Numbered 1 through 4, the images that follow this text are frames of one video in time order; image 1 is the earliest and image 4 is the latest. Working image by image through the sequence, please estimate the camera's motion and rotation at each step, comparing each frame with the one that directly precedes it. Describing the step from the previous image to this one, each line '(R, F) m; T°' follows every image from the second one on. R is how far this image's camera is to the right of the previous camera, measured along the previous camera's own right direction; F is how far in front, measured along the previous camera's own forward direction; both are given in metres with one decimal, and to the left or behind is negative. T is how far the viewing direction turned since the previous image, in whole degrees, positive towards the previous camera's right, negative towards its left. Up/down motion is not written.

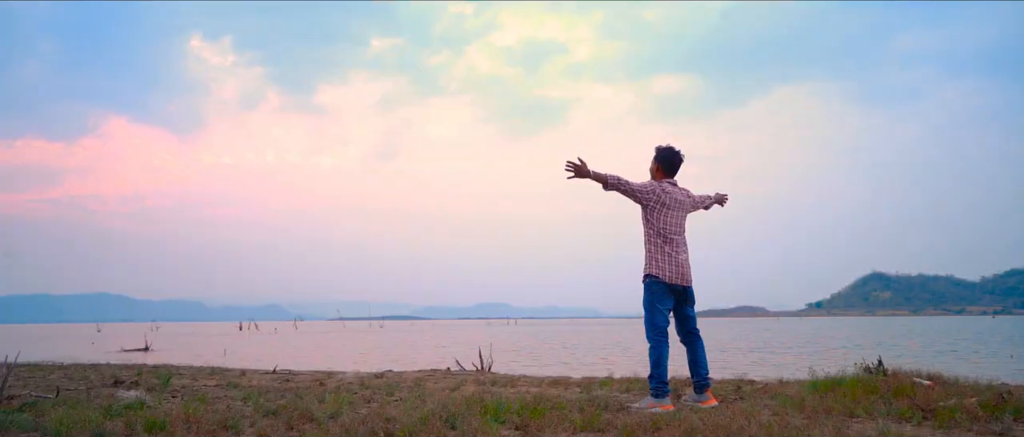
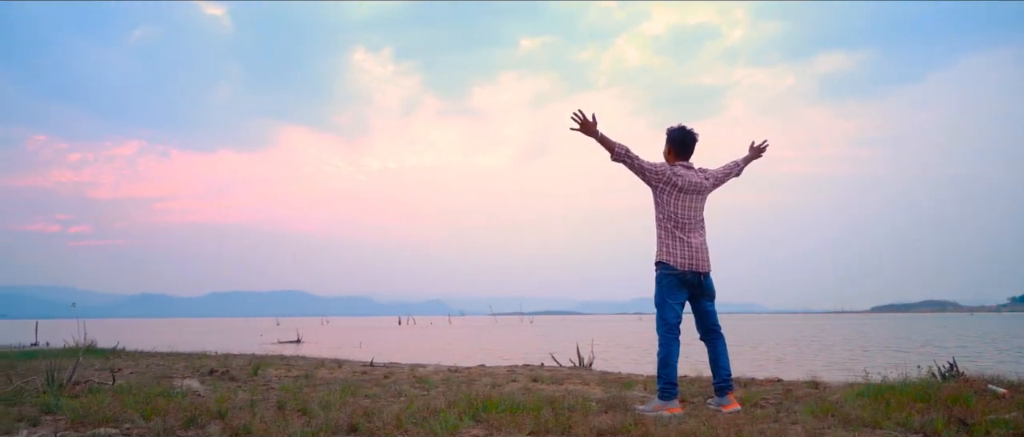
(+1.2, +0.4) m; -12°
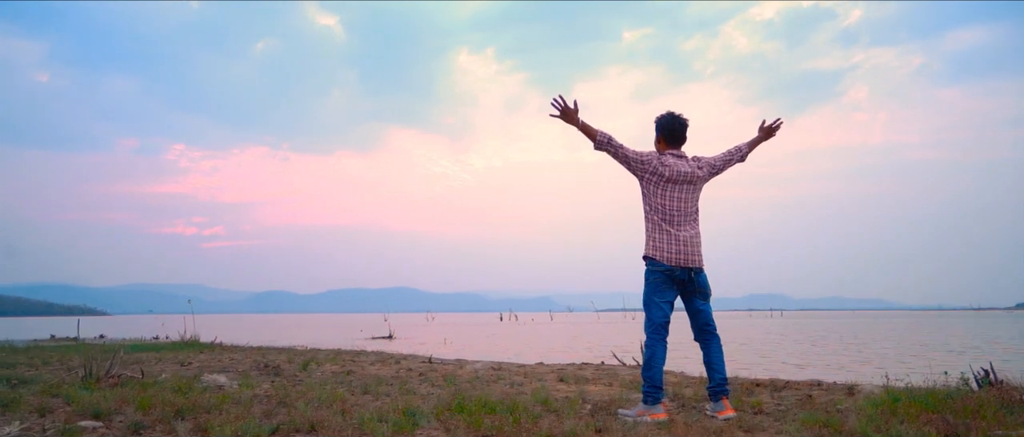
(+0.9, +0.3) m; -8°
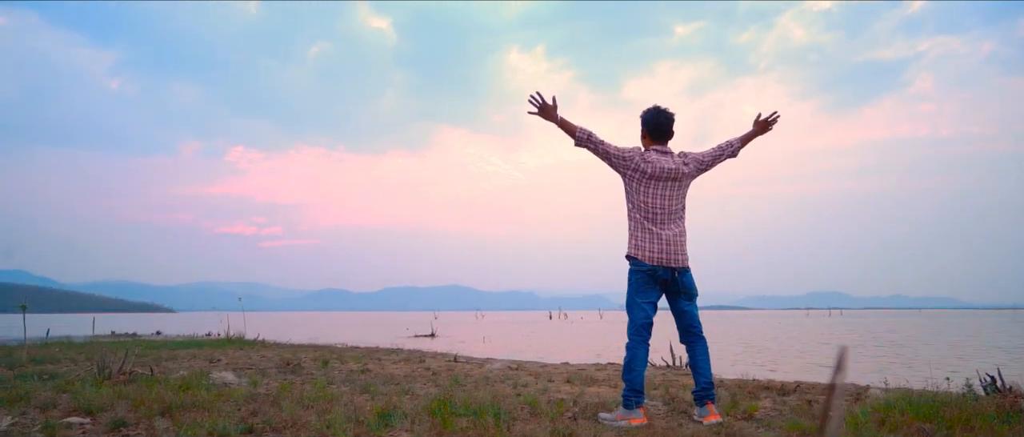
(+0.5, +0.1) m; -4°
